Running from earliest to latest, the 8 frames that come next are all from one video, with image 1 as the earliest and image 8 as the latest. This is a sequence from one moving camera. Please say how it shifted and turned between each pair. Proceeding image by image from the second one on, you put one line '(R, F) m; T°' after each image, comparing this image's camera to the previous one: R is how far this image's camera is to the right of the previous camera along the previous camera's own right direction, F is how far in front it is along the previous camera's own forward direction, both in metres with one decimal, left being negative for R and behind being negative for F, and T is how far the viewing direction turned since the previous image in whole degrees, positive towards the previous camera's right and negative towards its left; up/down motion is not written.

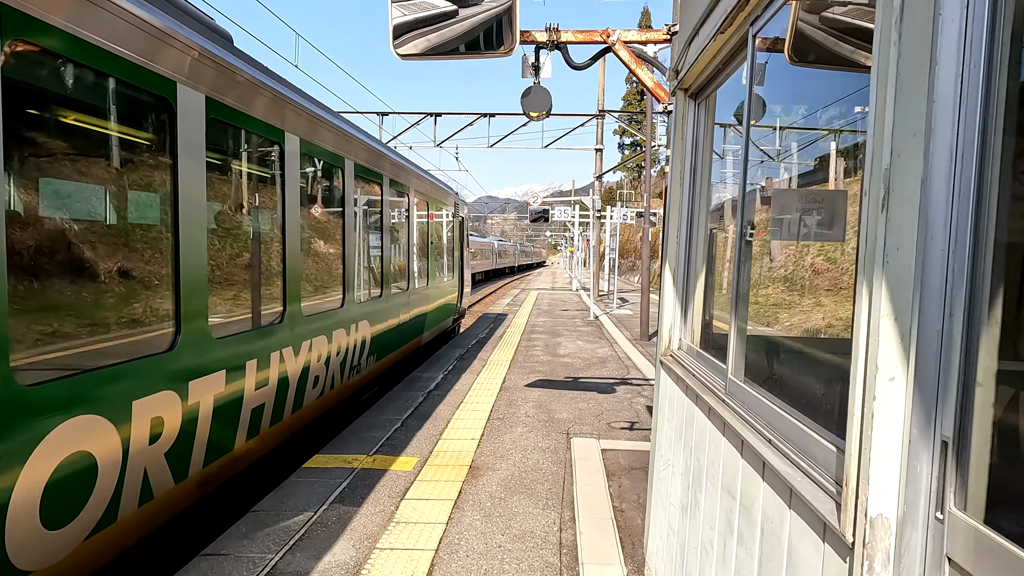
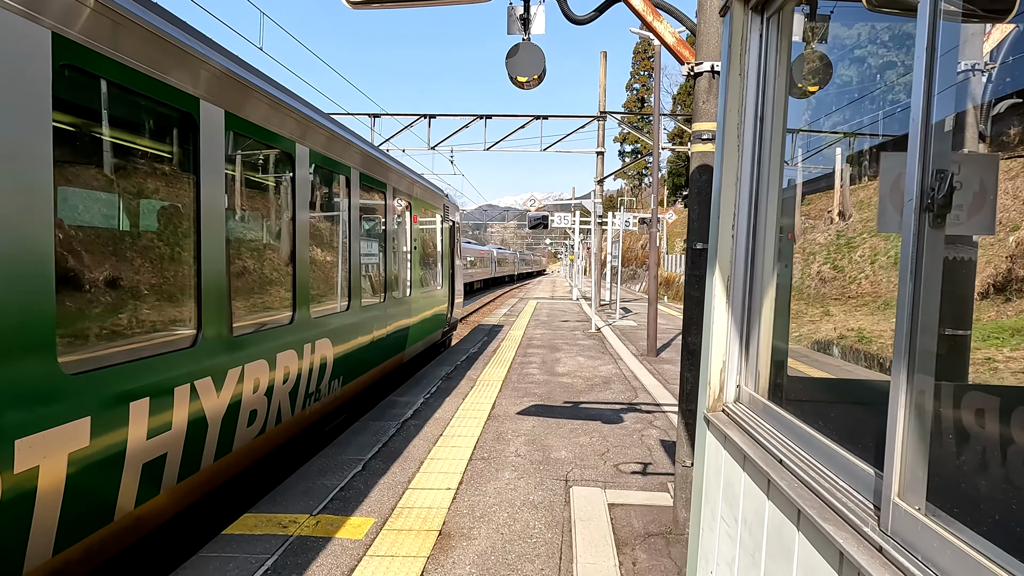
(+0.1, +0.8) m; 0°
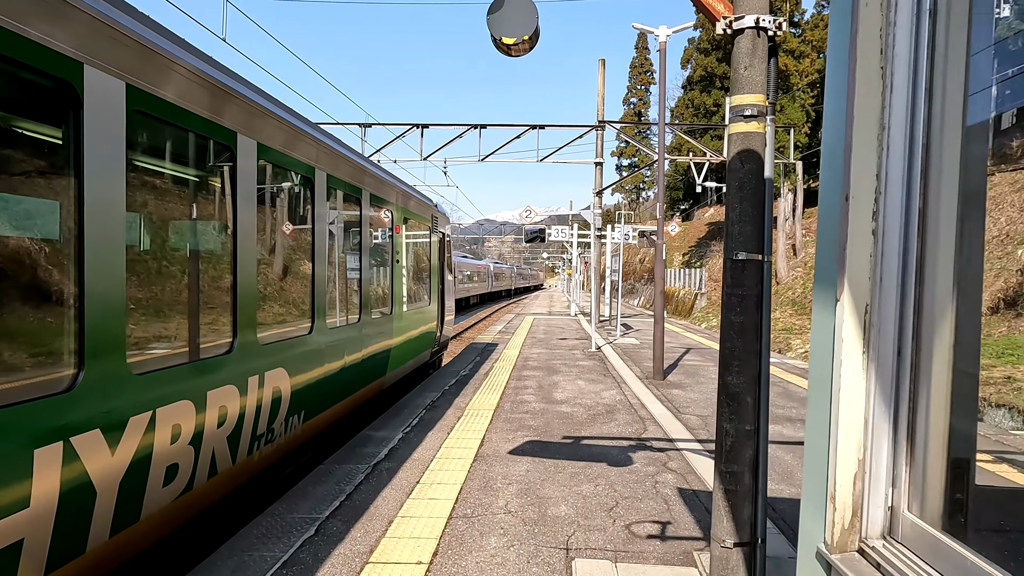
(0.0, +0.7) m; 0°
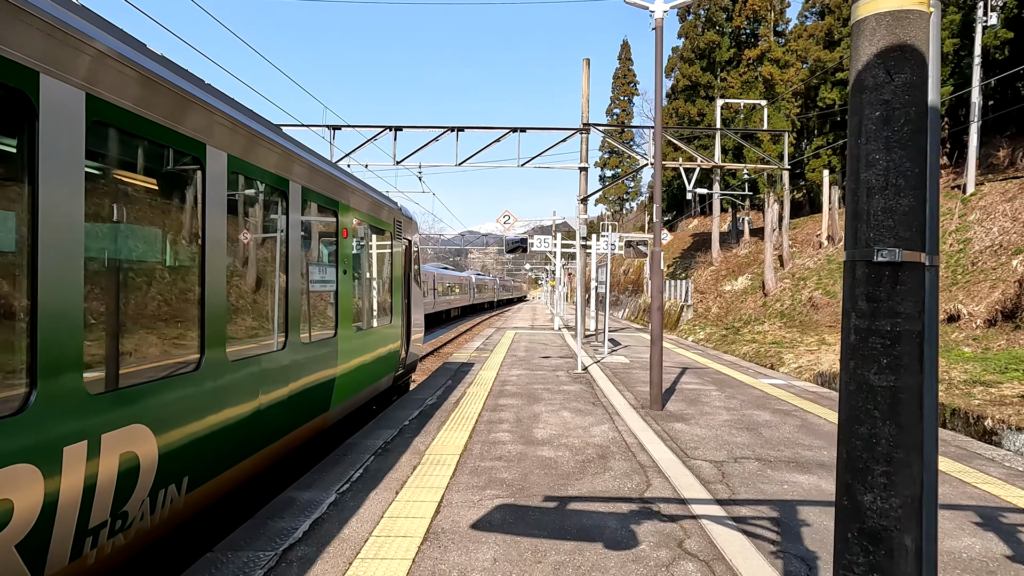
(+0.1, +1.1) m; +1°
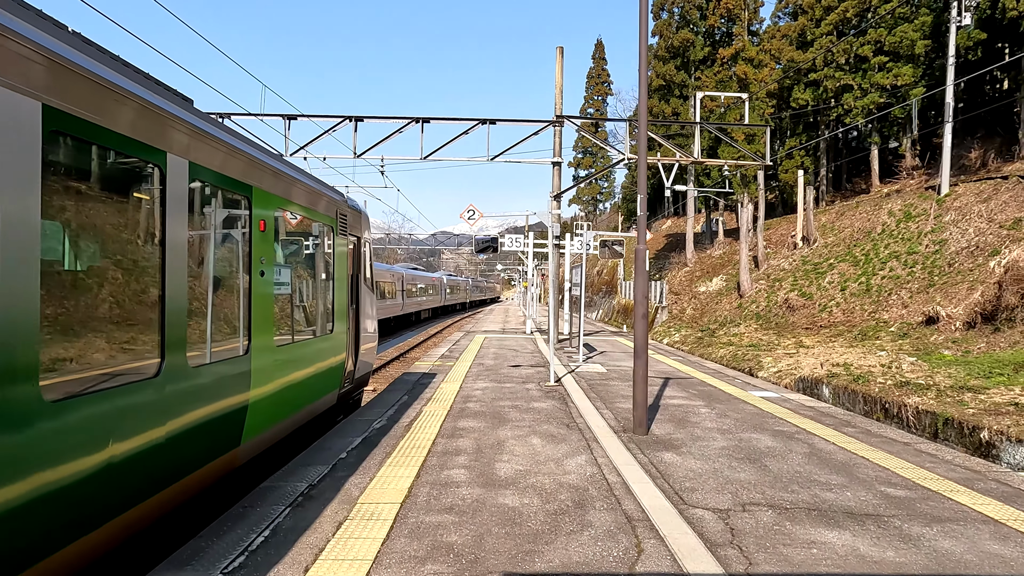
(+0.1, +0.9) m; +2°
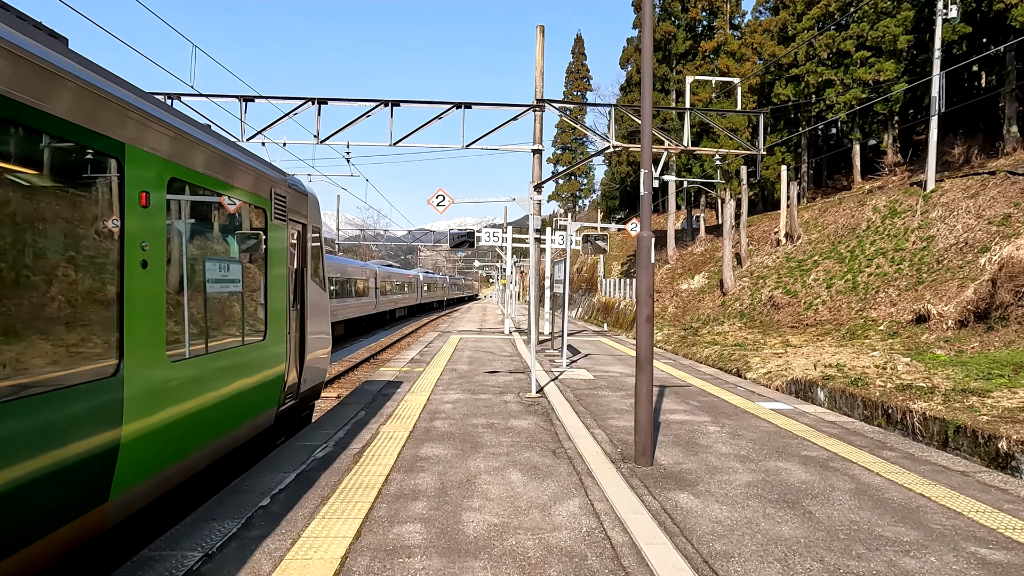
(0.0, +1.1) m; +2°
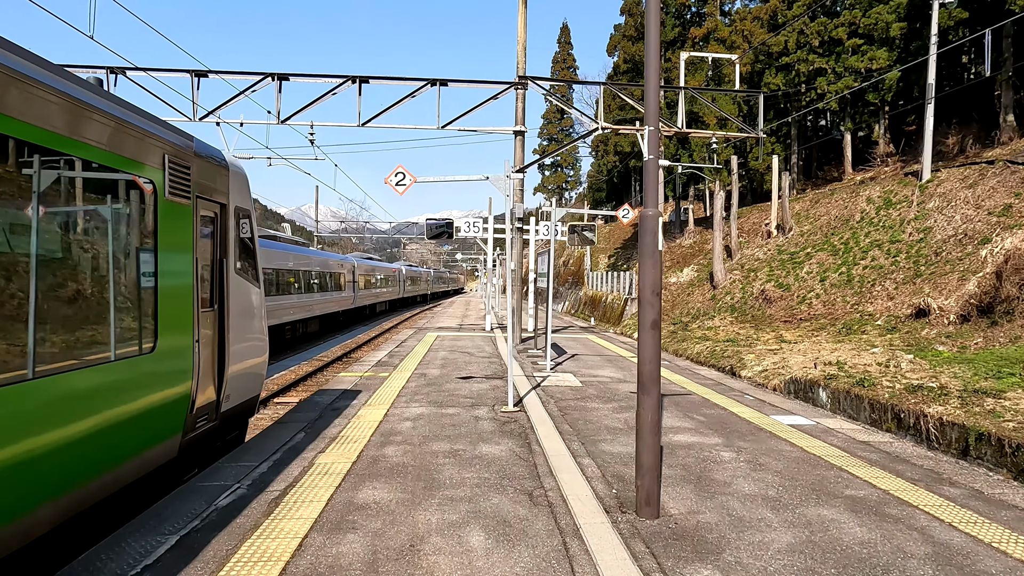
(+0.1, +1.1) m; +1°
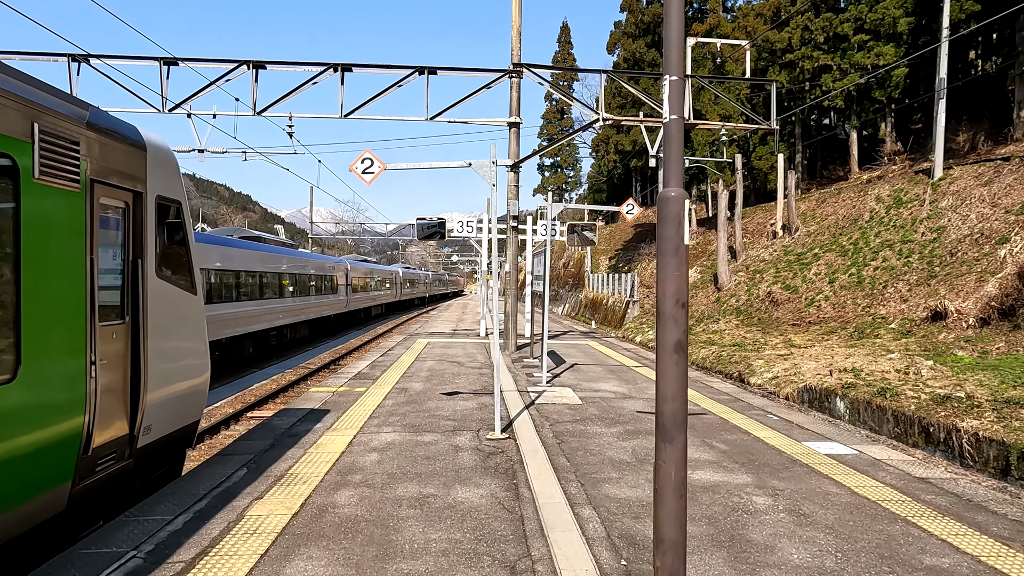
(+0.1, +0.9) m; 0°
